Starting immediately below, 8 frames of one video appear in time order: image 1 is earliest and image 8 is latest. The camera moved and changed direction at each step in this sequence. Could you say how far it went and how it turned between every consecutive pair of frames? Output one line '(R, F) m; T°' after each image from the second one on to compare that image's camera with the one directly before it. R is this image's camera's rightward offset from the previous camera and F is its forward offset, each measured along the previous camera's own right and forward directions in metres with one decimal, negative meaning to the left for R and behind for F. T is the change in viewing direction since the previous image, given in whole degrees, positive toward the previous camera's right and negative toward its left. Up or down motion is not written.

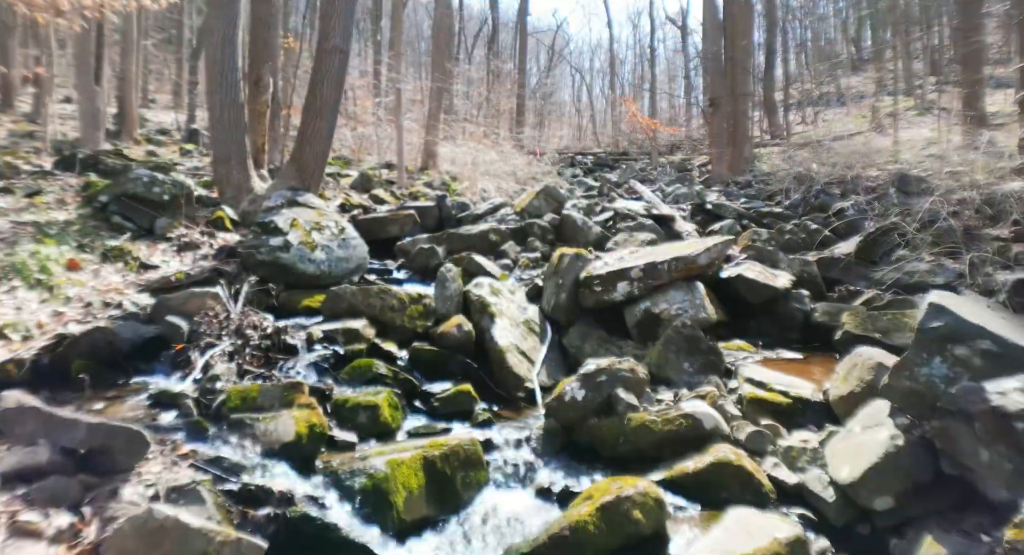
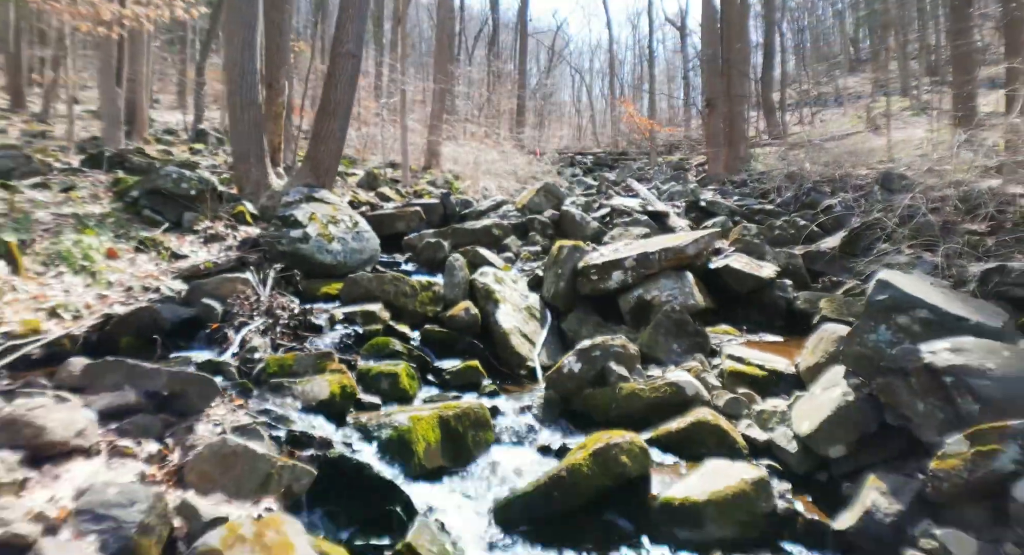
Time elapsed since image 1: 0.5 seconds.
(0.0, -0.5) m; 0°
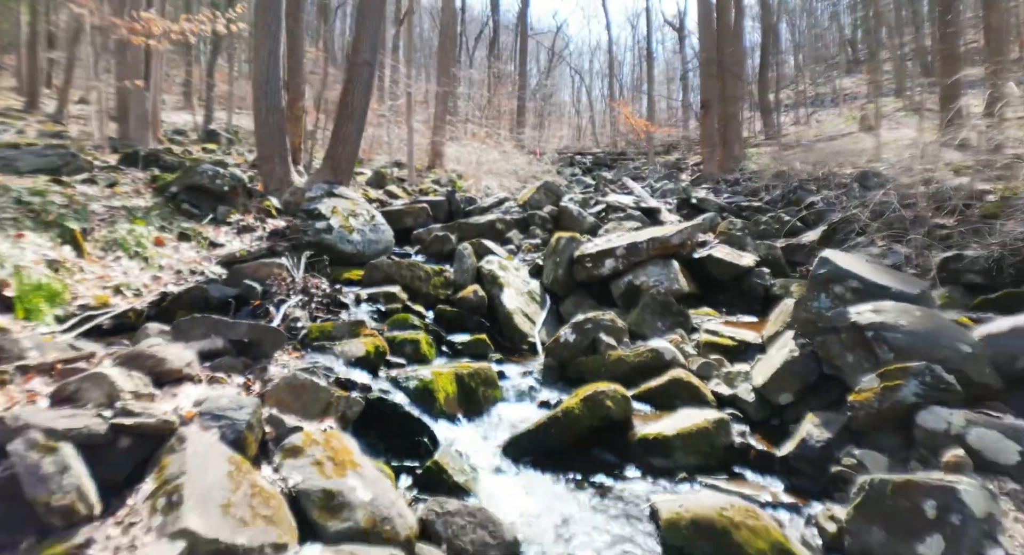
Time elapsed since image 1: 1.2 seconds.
(0.0, -0.7) m; 0°
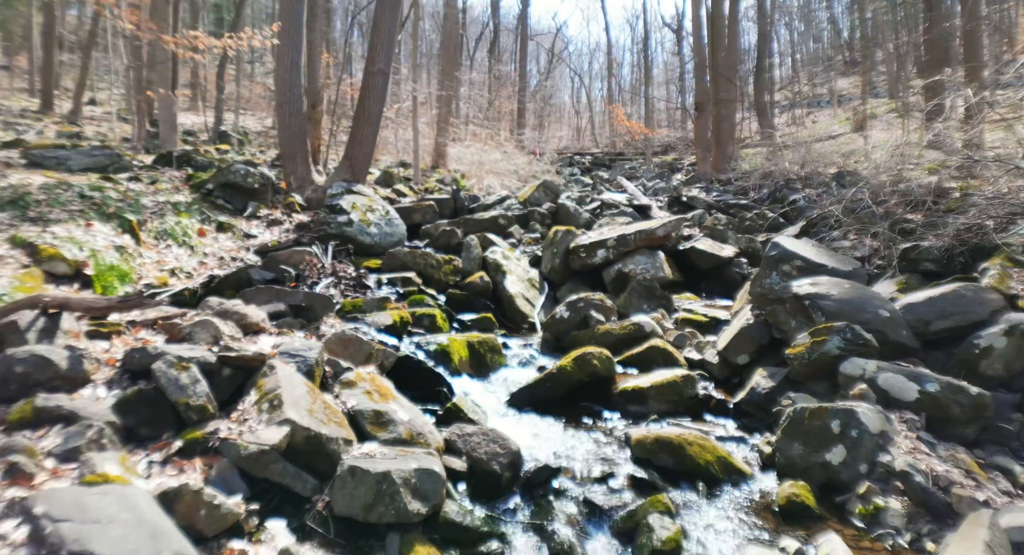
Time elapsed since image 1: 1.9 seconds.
(0.0, -0.8) m; 0°
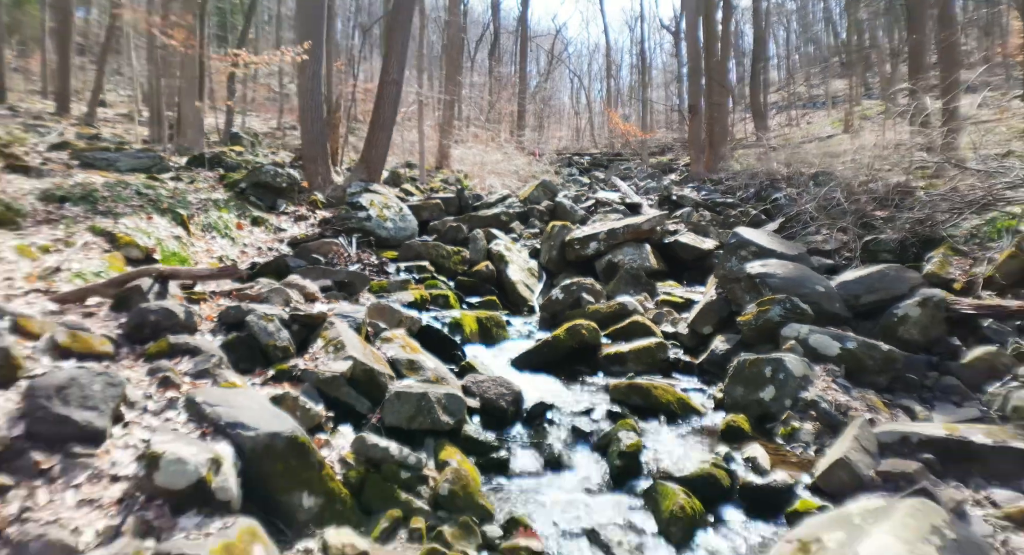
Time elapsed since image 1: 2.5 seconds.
(0.0, -1.0) m; 0°
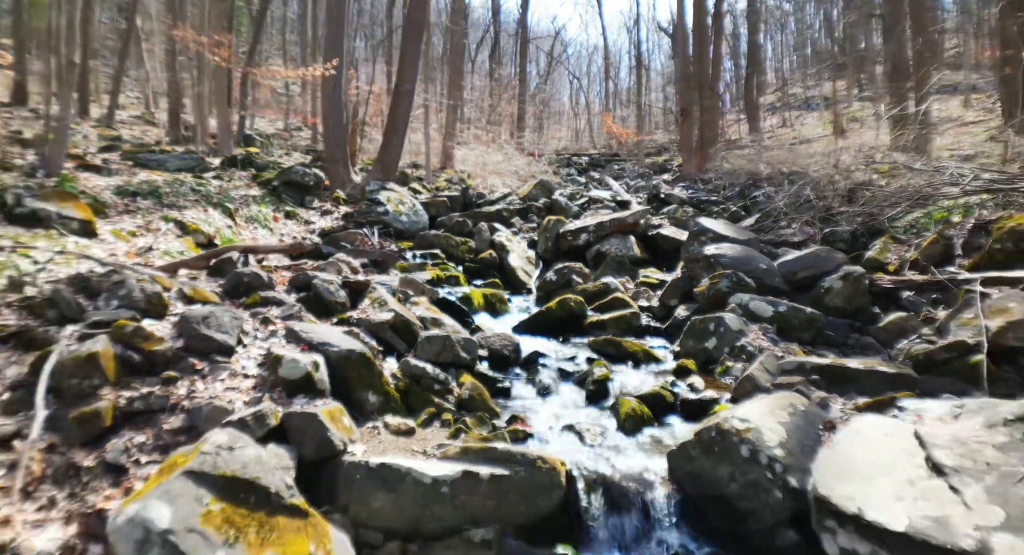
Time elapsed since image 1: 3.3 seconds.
(0.0, -1.3) m; 0°
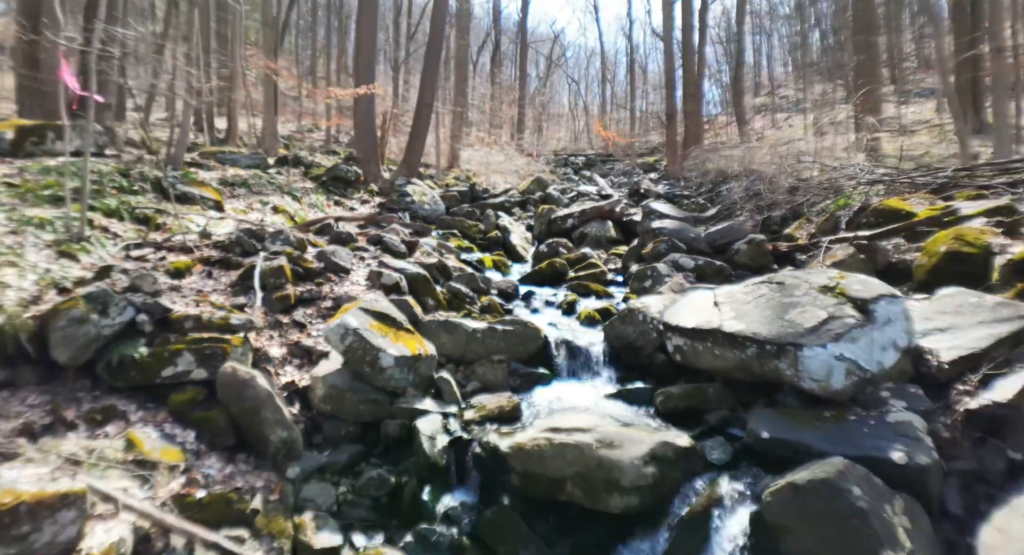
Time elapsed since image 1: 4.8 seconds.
(0.0, -2.8) m; 0°
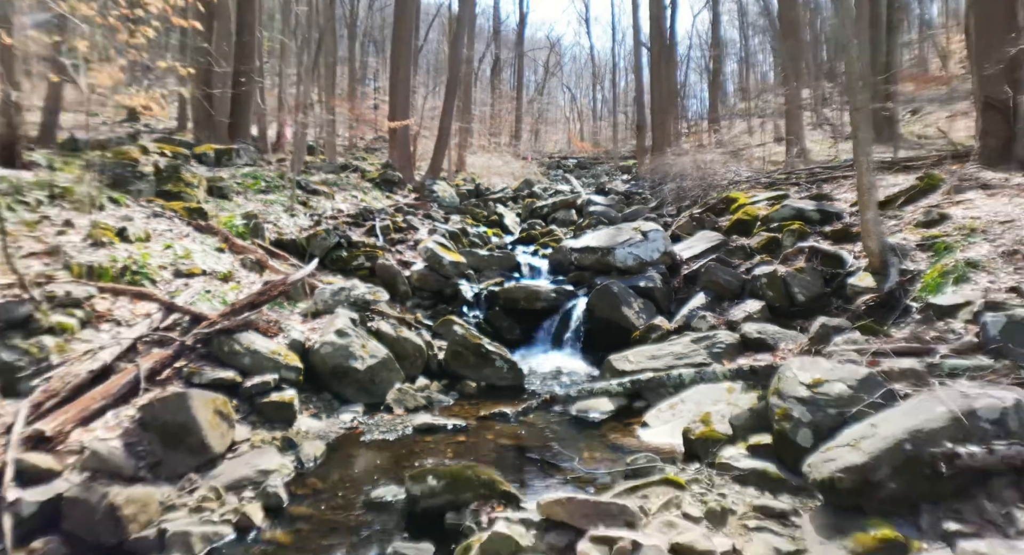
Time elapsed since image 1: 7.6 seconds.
(+0.2, -6.8) m; 0°
